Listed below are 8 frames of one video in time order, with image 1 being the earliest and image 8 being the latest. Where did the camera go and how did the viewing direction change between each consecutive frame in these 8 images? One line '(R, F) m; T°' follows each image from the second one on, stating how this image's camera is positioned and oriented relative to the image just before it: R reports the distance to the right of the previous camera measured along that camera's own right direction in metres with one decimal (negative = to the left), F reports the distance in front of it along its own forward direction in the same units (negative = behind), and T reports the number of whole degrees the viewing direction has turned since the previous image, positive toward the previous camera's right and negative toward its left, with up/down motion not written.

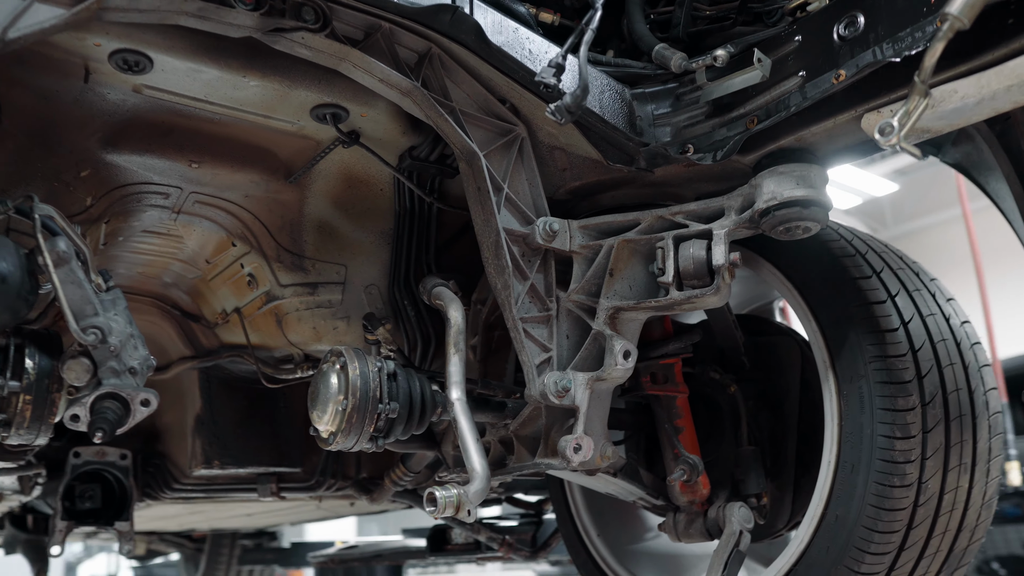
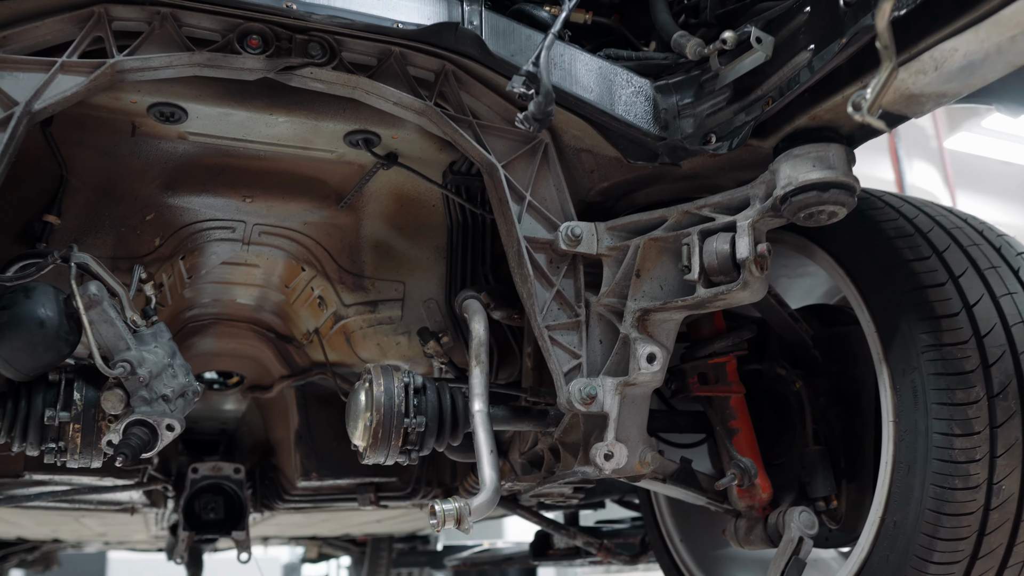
(+0.4, 0.0) m; -13°
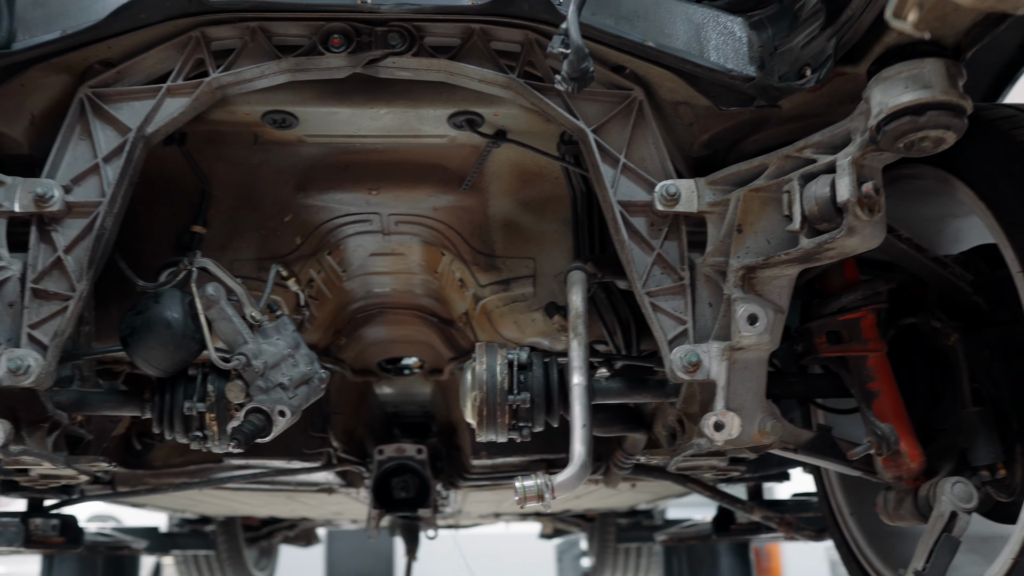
(+0.4, +0.1) m; -17°
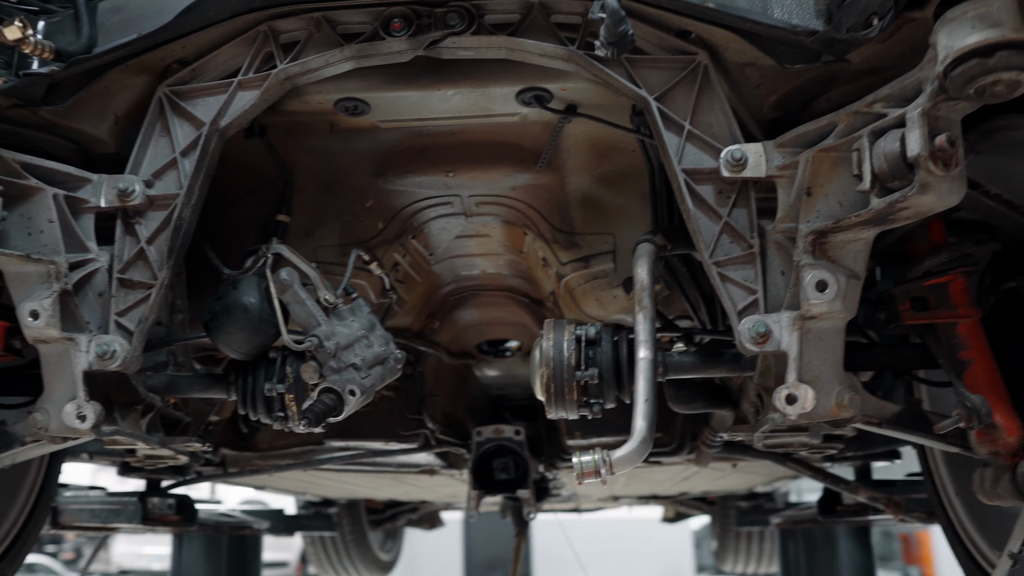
(+0.2, 0.0) m; -9°
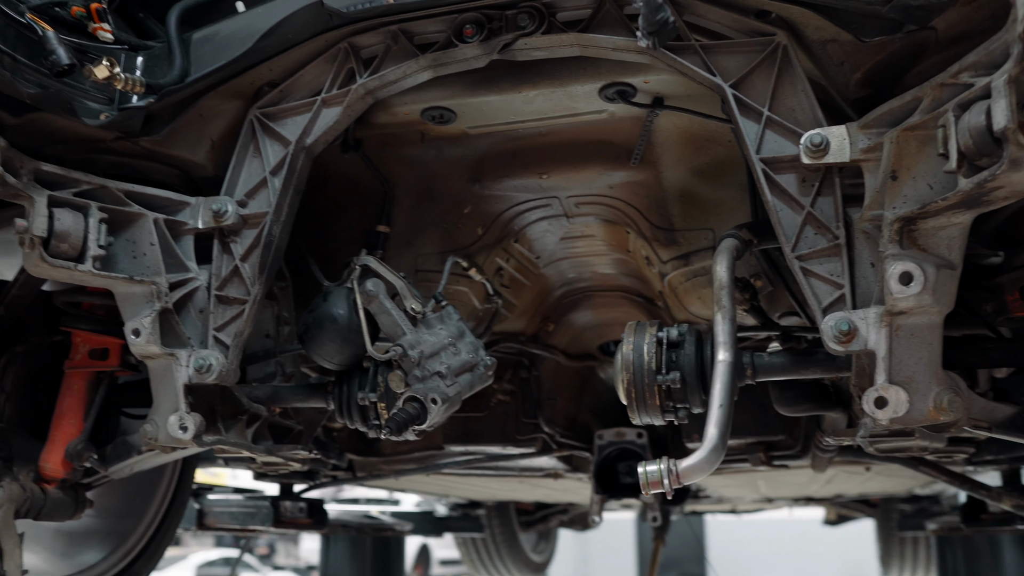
(+0.2, +0.1) m; -11°
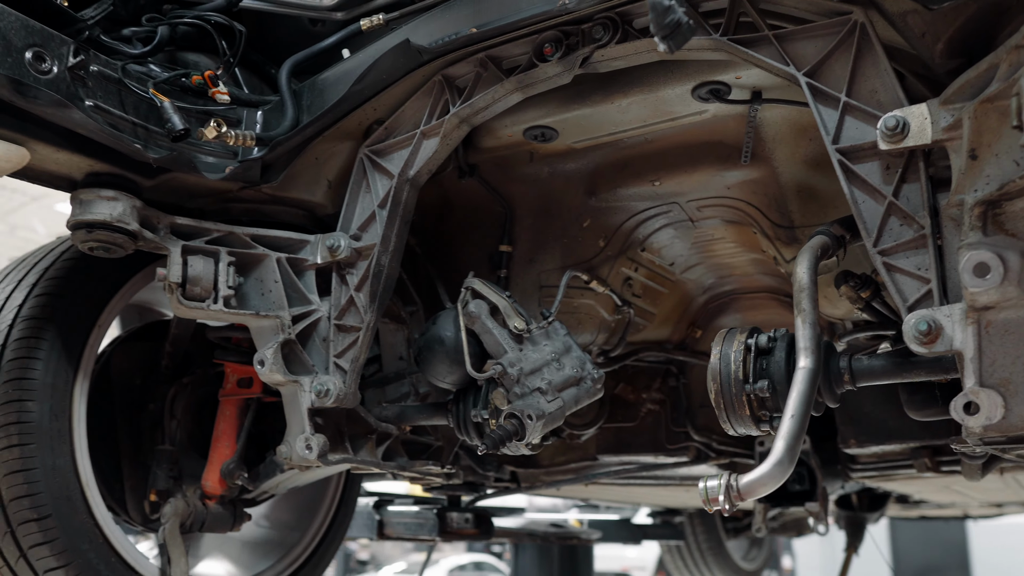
(+0.4, 0.0) m; -15°
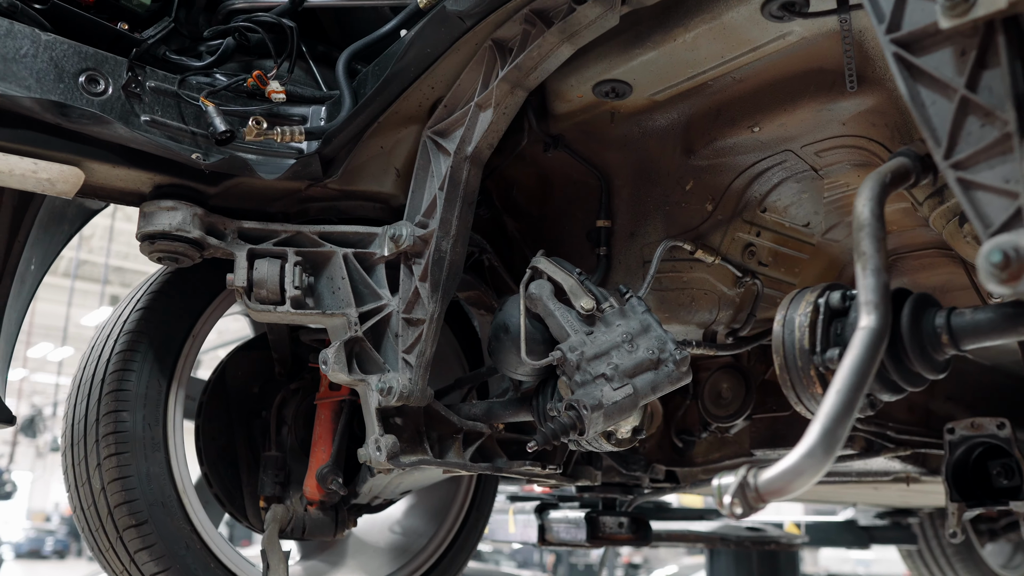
(+0.5, +0.3) m; -17°
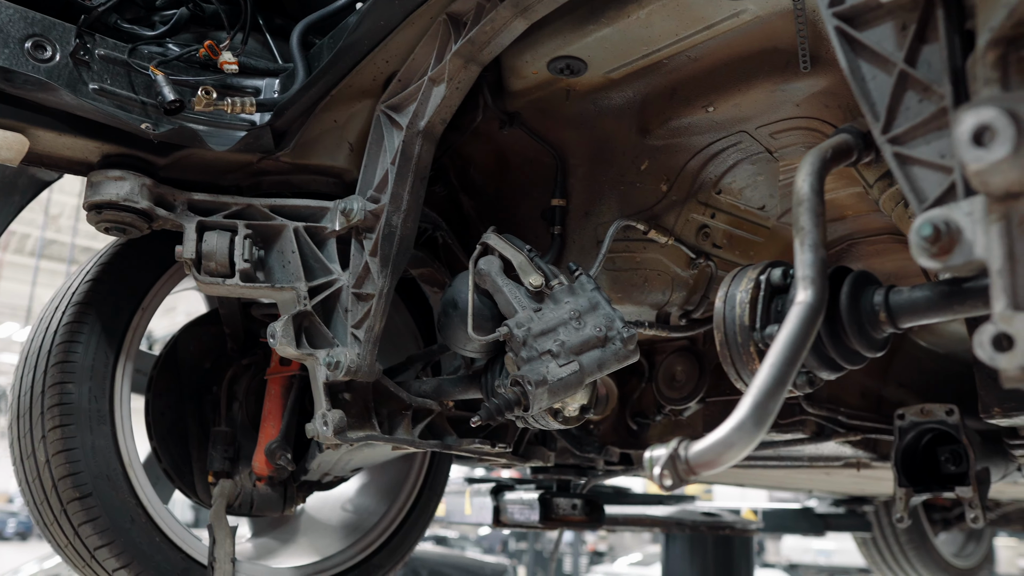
(+0.1, 0.0) m; +1°
